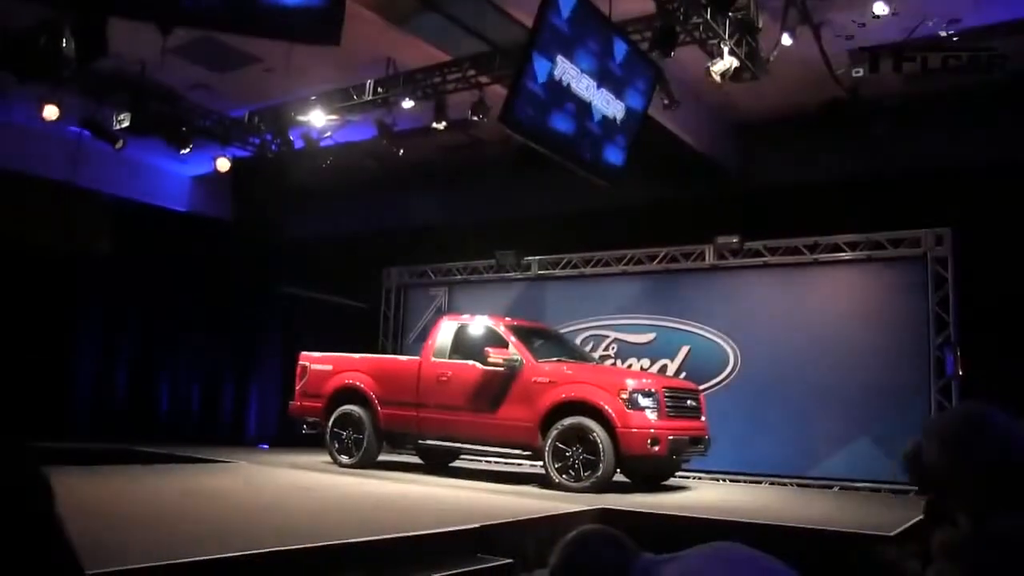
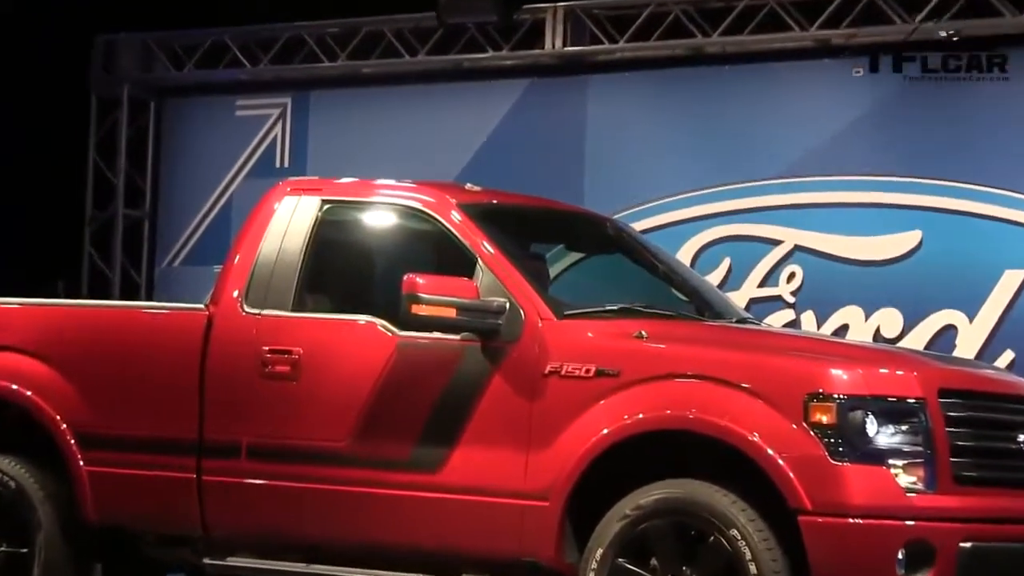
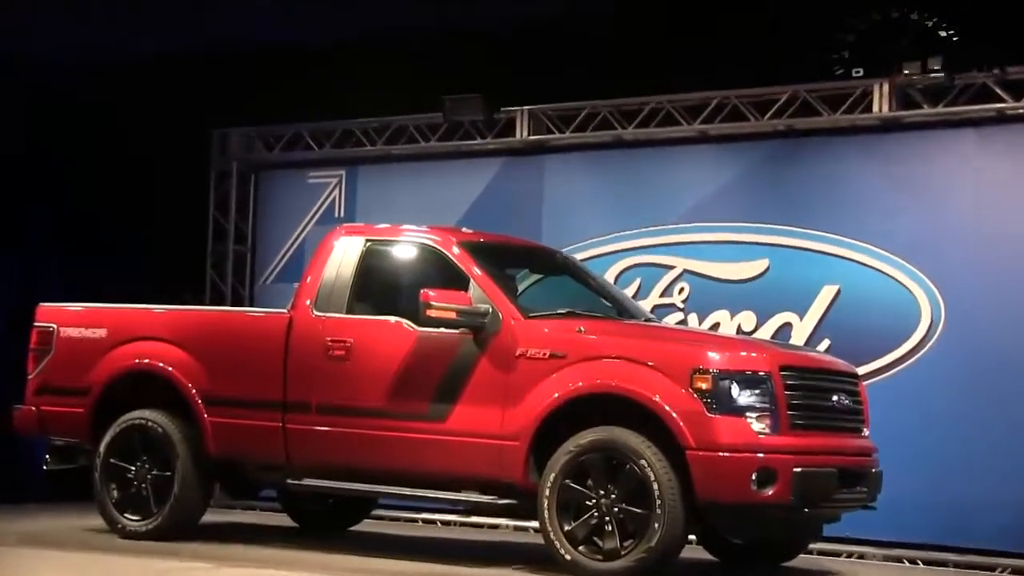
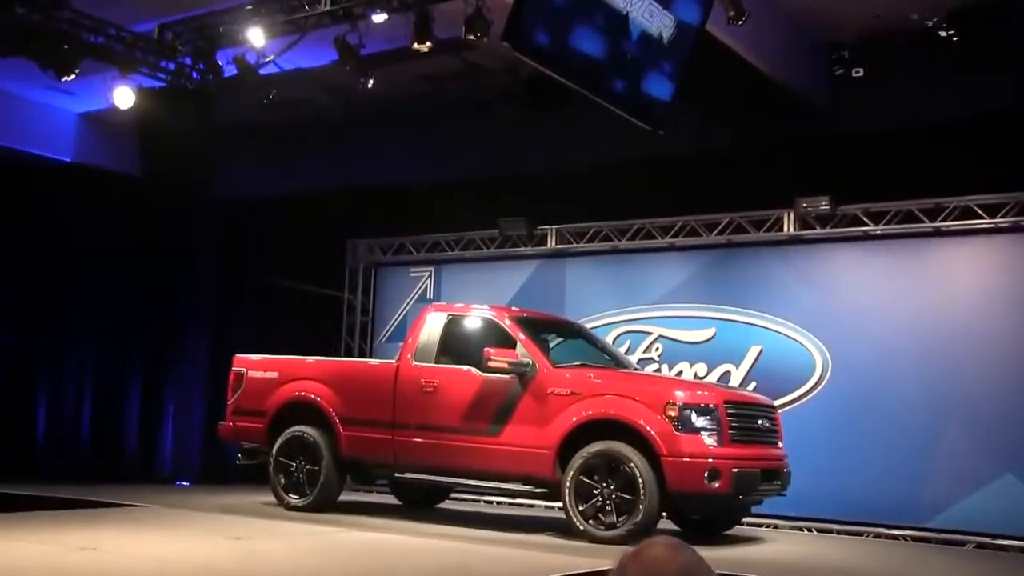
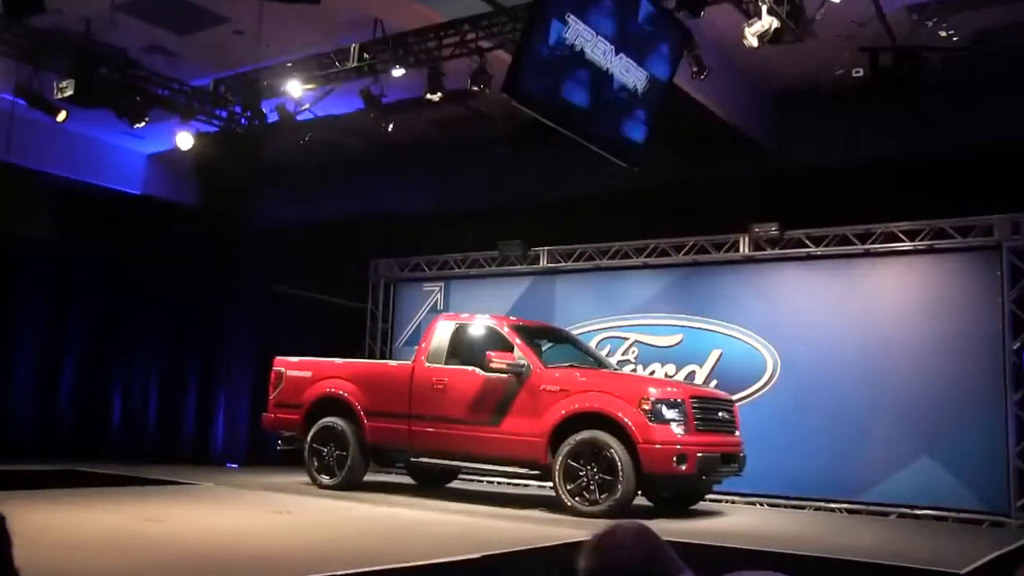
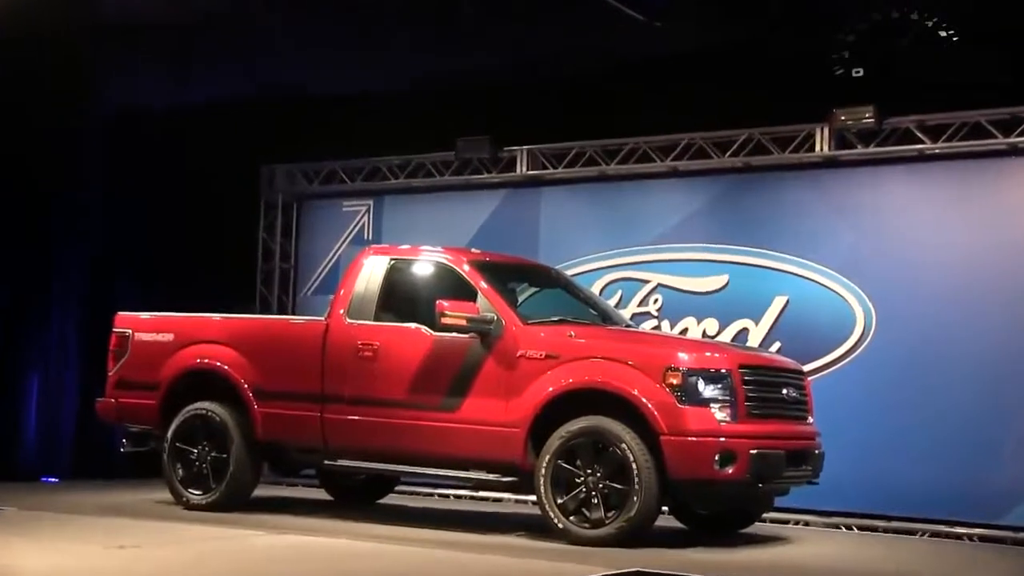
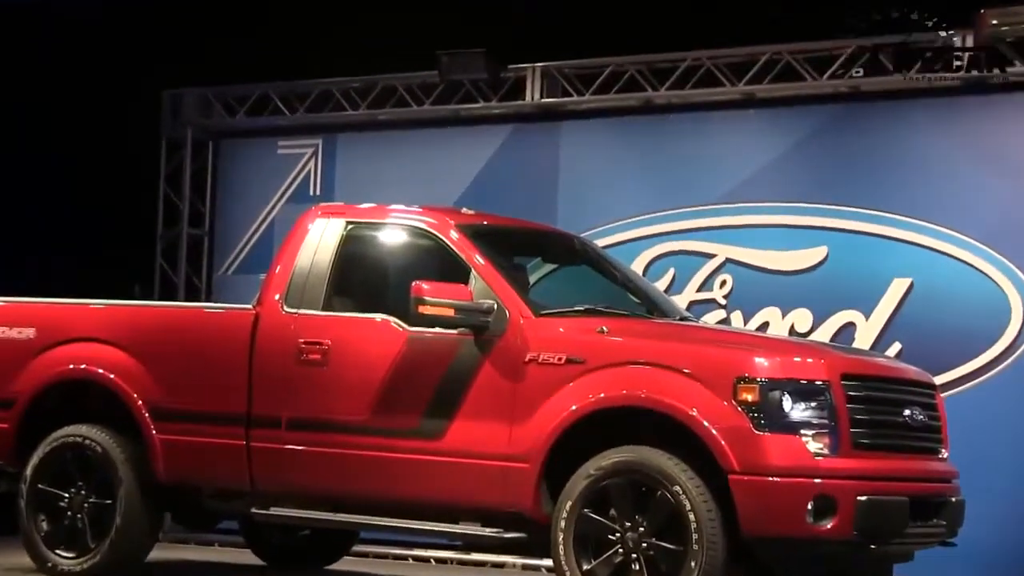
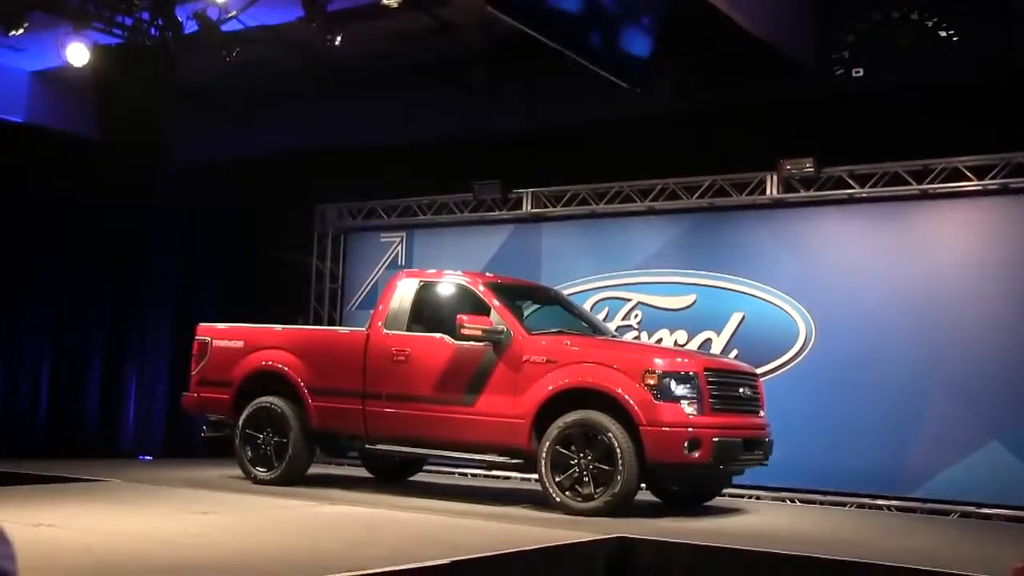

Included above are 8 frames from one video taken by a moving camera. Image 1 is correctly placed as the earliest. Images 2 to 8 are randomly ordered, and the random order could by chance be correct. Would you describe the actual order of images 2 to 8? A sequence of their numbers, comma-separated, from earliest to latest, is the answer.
5, 4, 8, 6, 3, 7, 2
